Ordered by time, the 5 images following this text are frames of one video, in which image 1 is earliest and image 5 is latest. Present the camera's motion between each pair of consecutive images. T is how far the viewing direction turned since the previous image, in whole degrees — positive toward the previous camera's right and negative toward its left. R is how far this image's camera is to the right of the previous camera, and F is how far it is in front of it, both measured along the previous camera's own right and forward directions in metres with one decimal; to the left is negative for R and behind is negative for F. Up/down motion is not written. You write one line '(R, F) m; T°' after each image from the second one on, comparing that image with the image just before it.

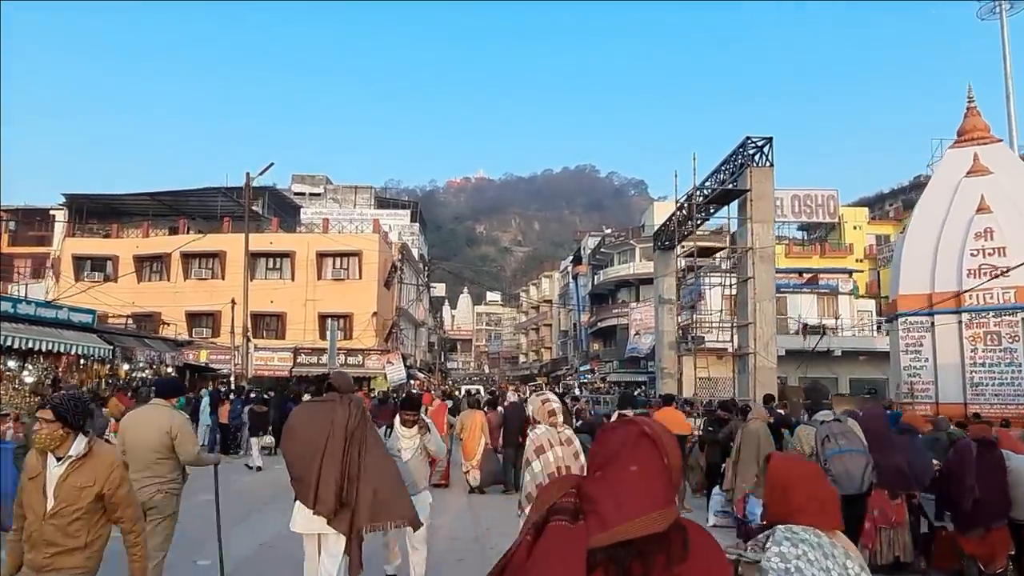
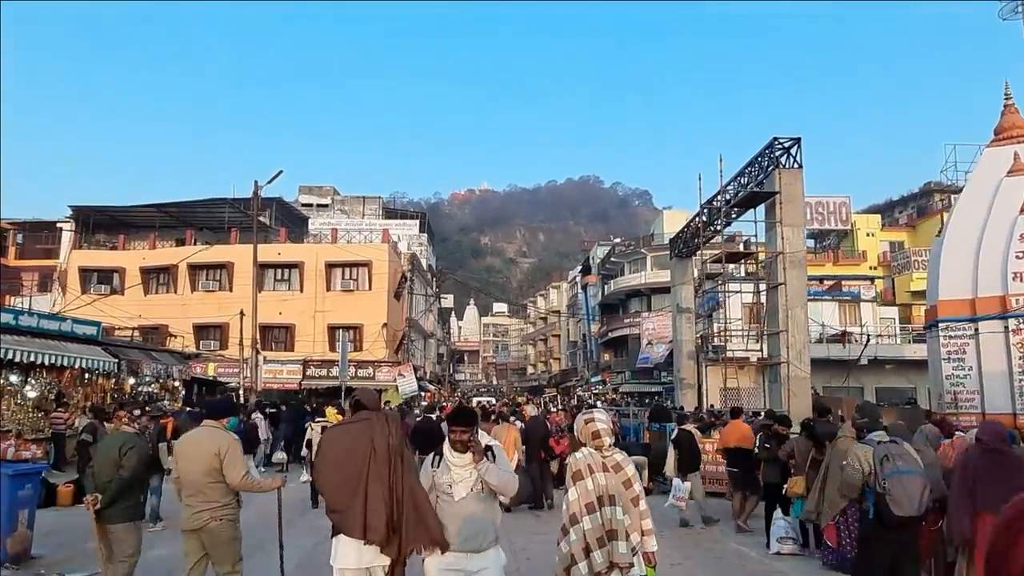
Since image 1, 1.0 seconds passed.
(-0.4, +0.8) m; 0°
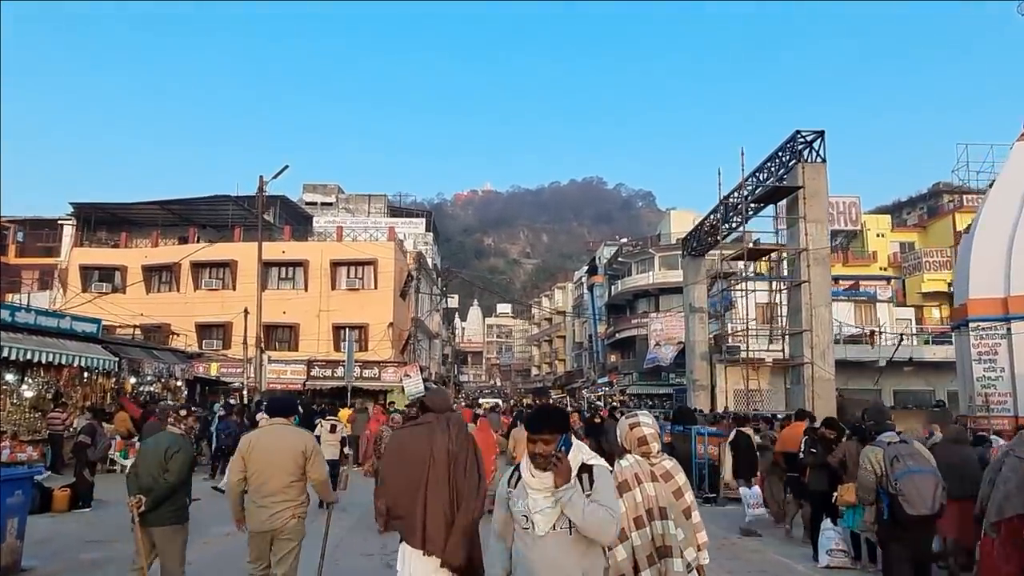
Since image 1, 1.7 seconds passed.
(-0.3, +0.6) m; 0°
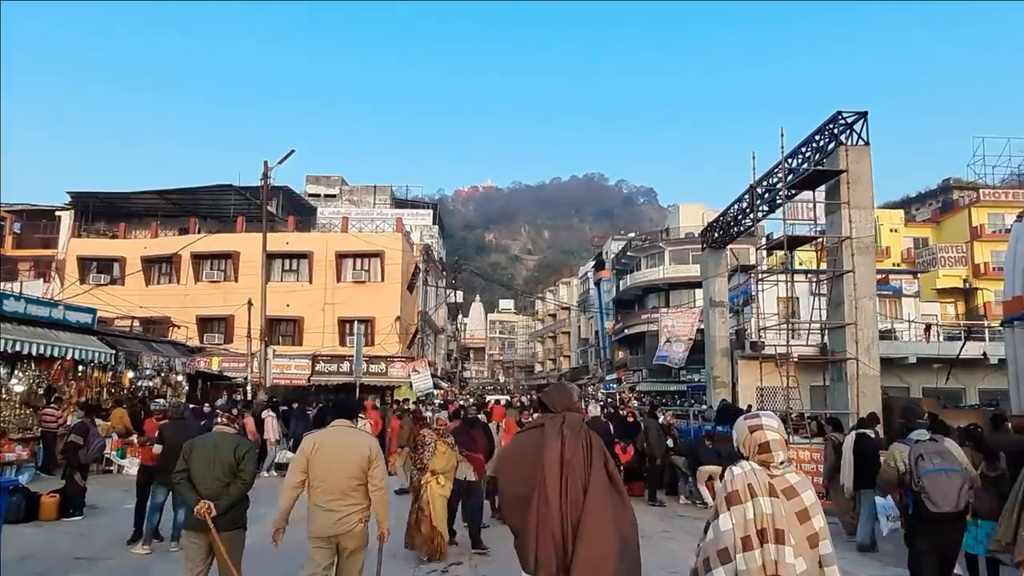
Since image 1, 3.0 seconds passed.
(-0.5, +1.1) m; 0°
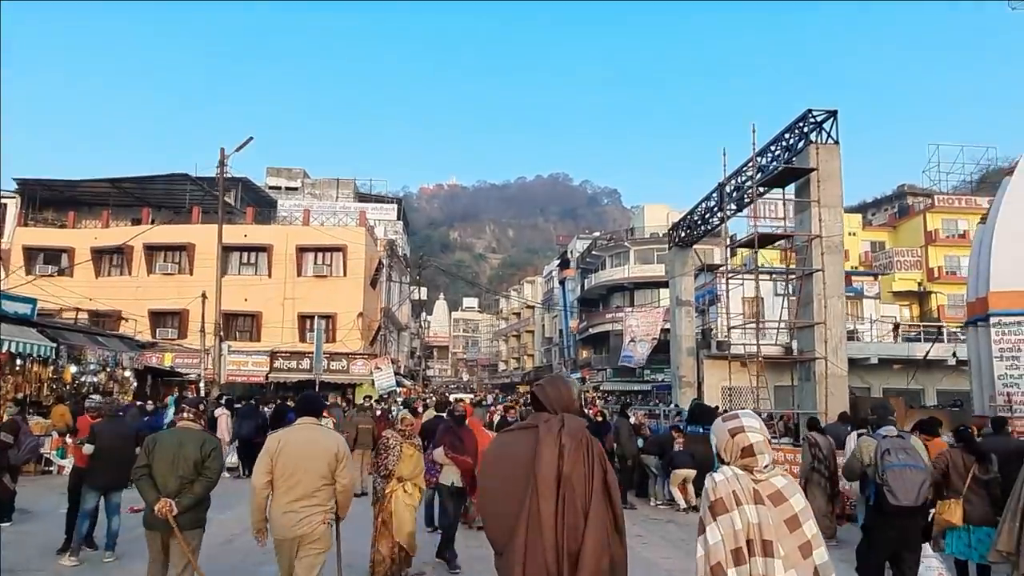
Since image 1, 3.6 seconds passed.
(0.0, +0.5) m; +3°
